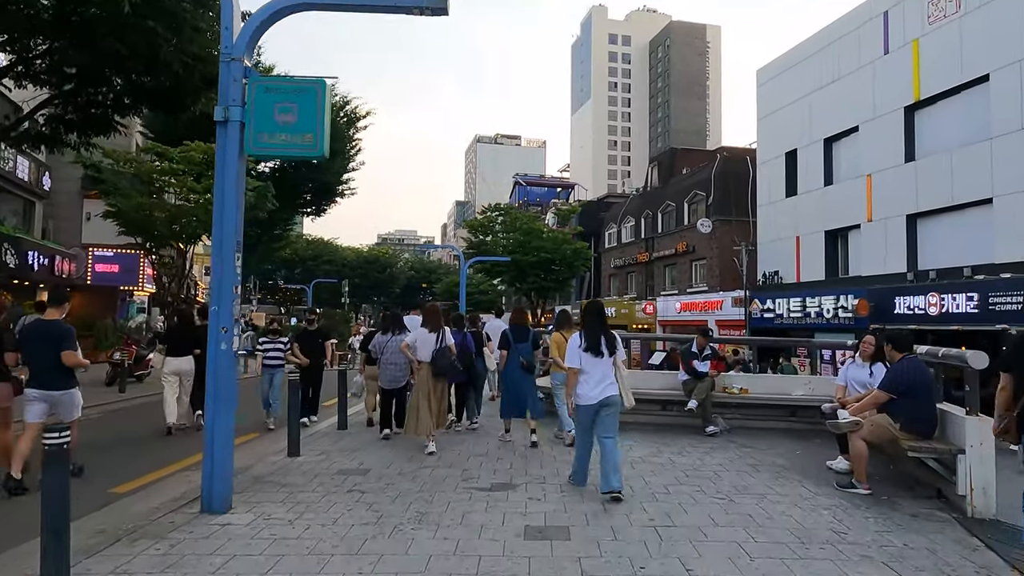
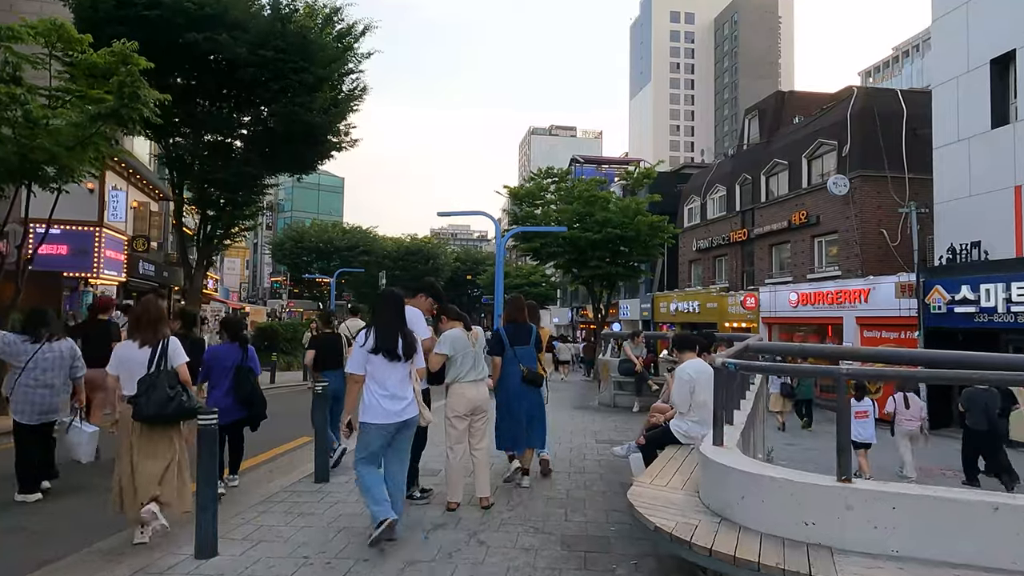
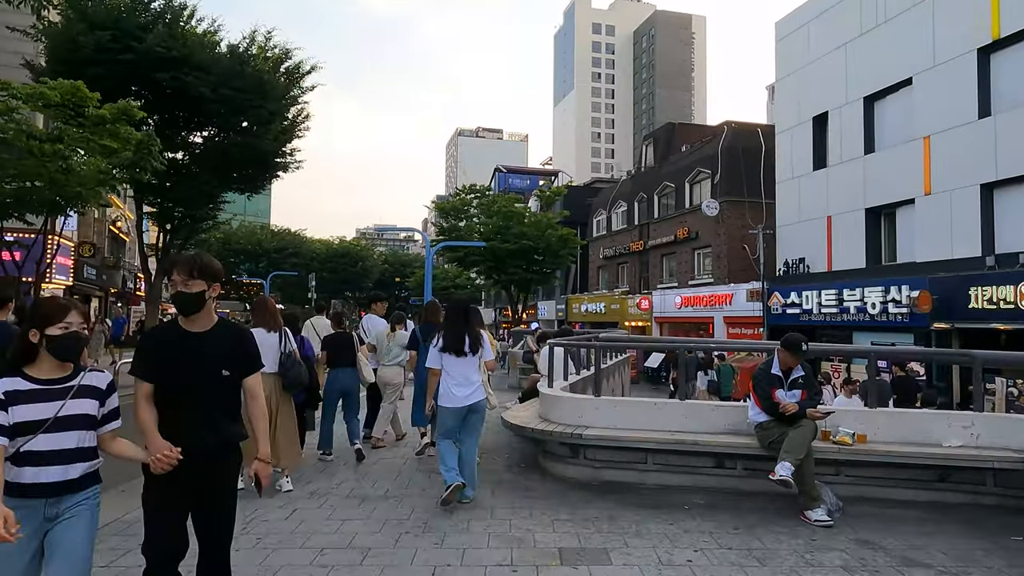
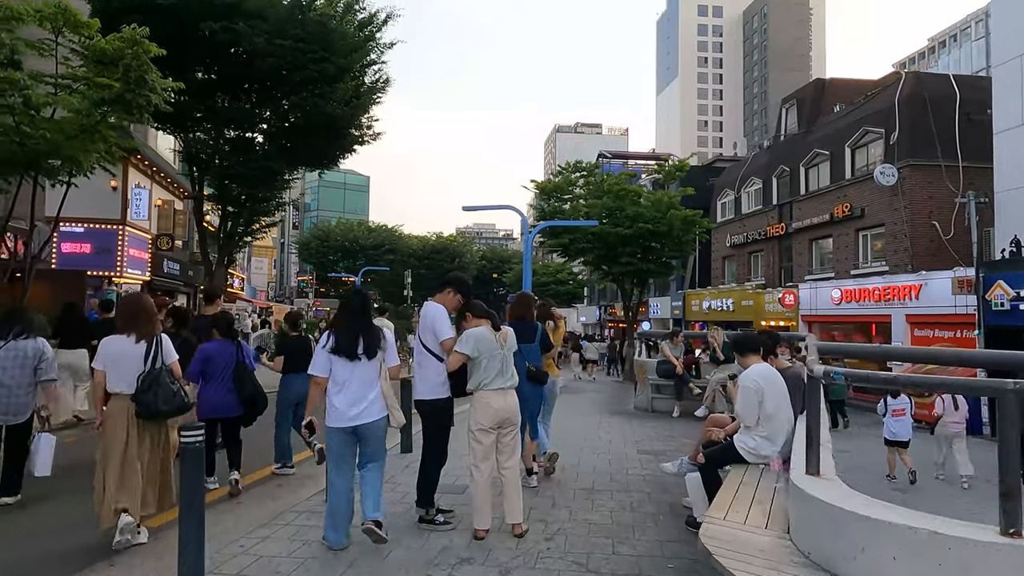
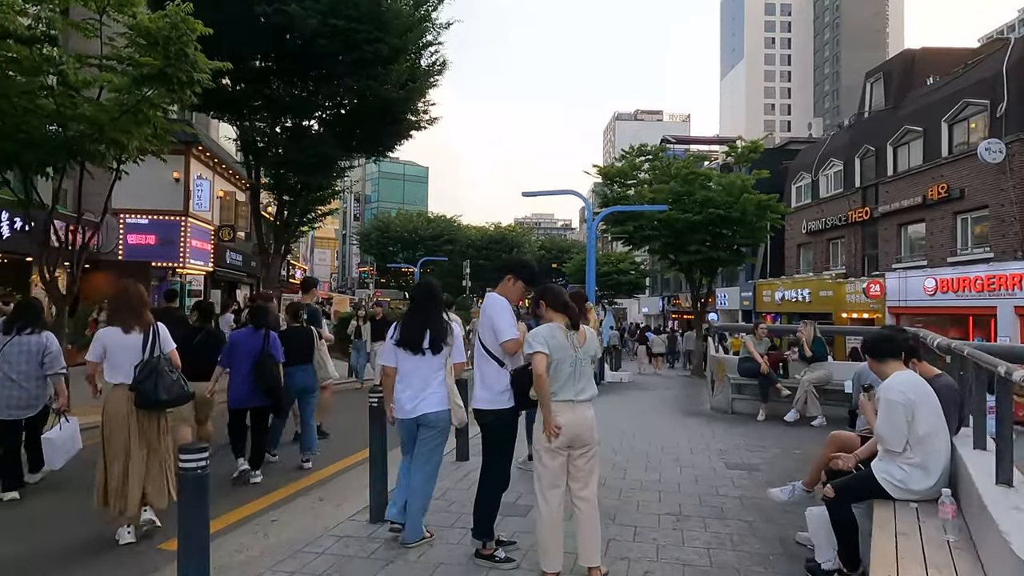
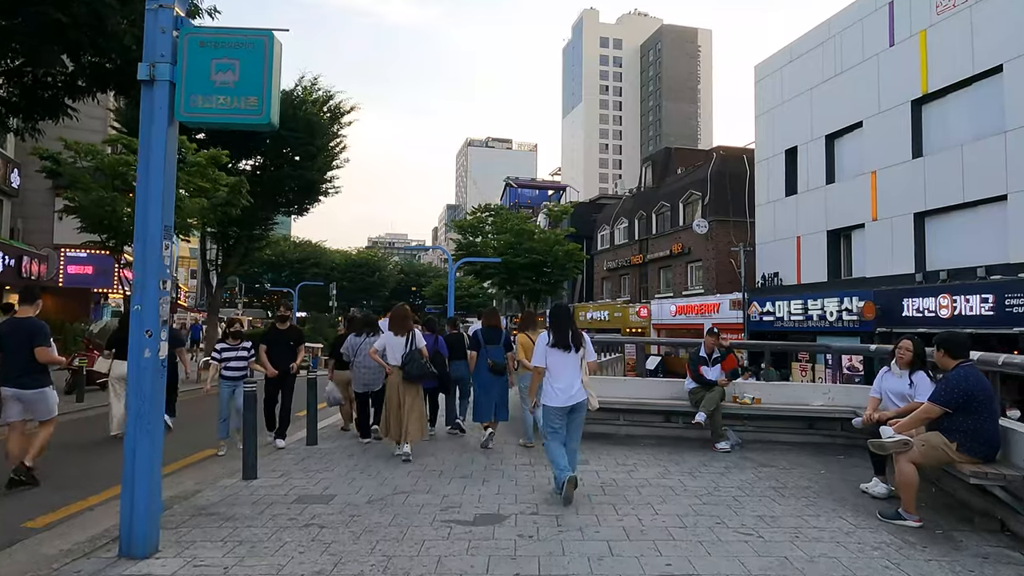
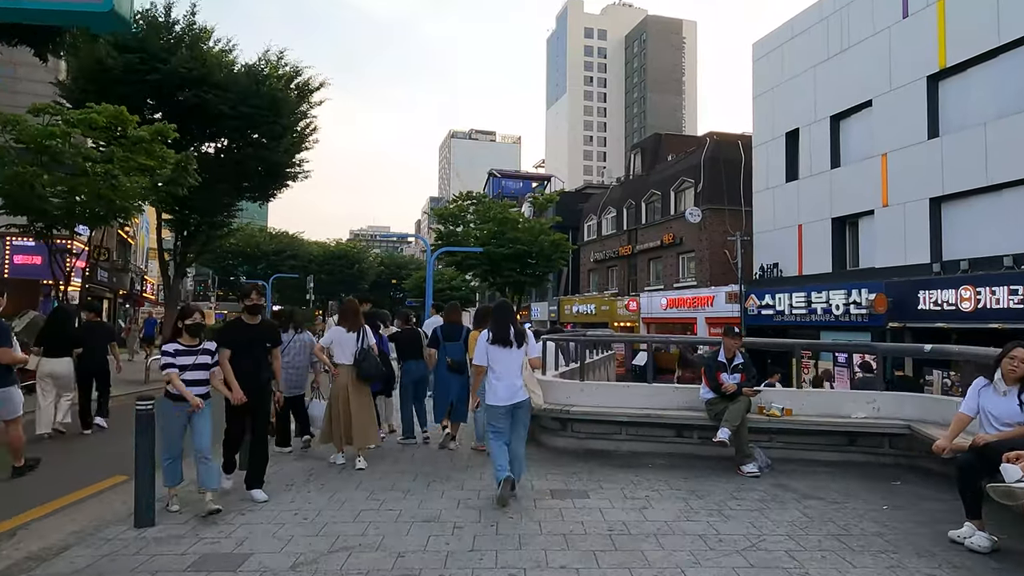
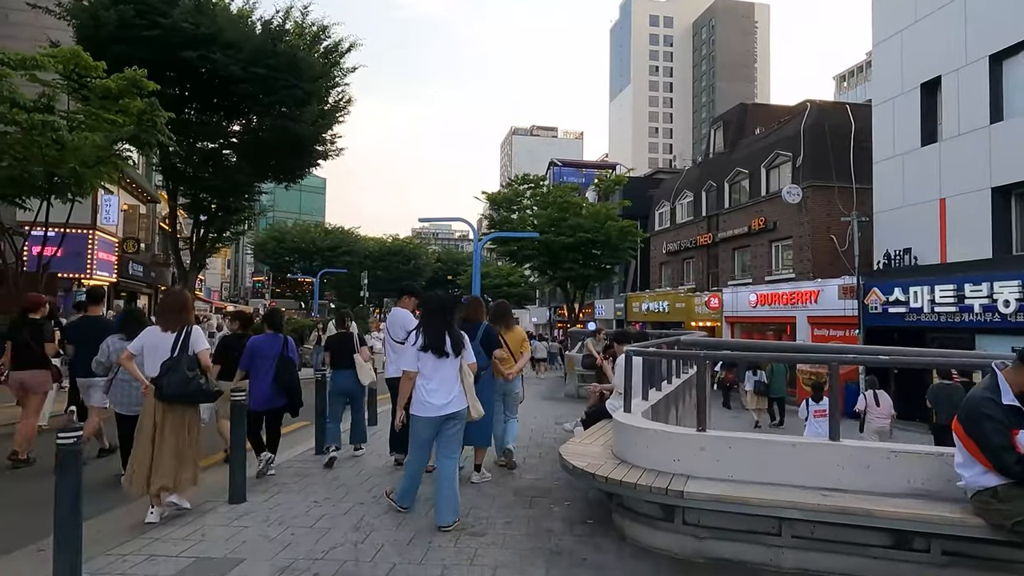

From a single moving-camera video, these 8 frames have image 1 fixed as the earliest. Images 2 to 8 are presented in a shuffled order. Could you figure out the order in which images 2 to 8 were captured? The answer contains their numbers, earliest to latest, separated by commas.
6, 7, 3, 8, 2, 4, 5
